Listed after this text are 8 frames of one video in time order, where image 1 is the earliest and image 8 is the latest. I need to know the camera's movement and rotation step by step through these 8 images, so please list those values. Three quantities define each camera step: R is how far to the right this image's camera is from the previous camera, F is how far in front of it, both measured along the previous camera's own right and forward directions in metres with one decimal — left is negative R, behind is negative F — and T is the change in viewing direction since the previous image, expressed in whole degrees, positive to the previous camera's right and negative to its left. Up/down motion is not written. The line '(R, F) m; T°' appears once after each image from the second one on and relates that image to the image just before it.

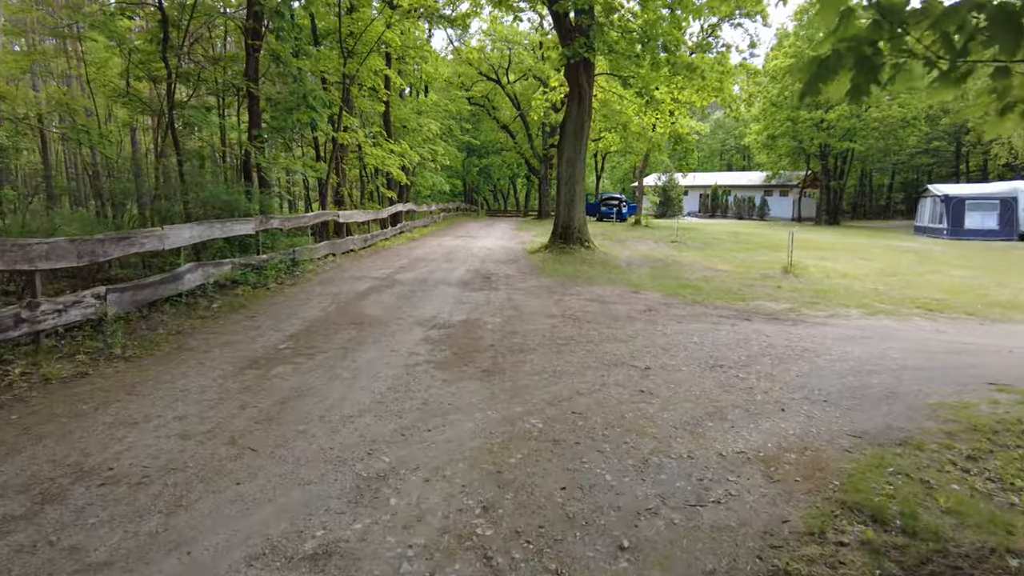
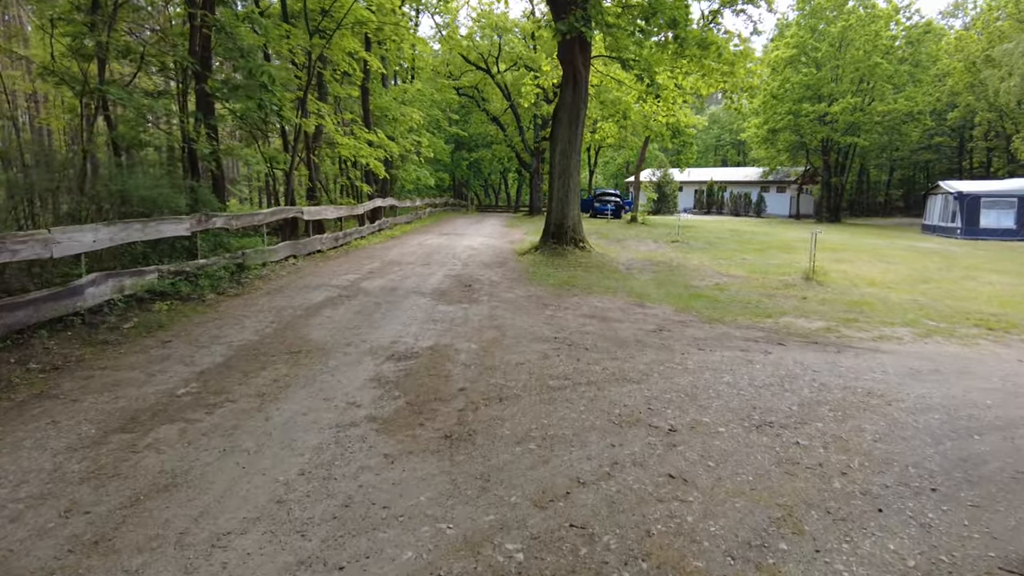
(+0.1, +1.3) m; +1°
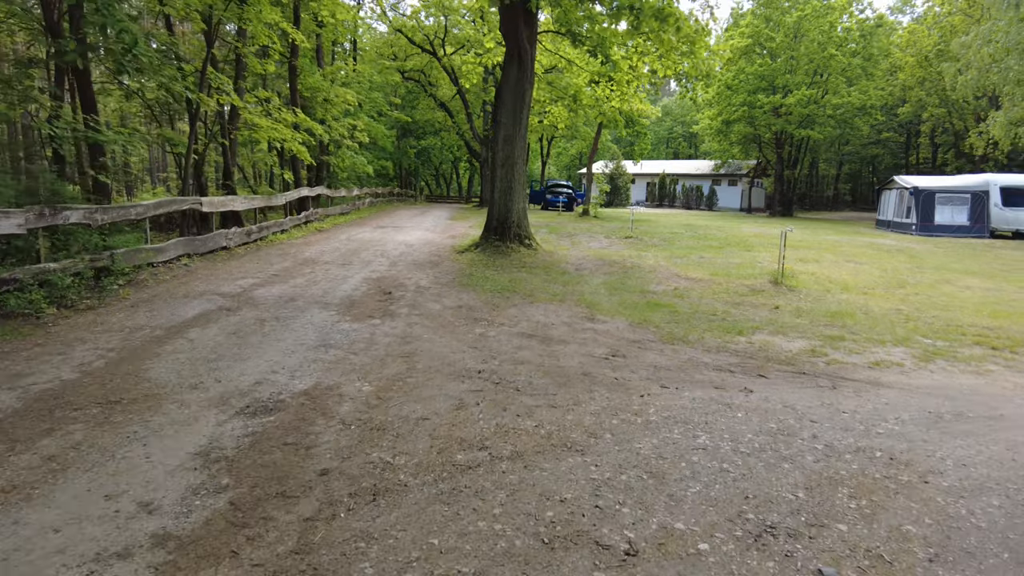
(+0.3, +1.3) m; +4°
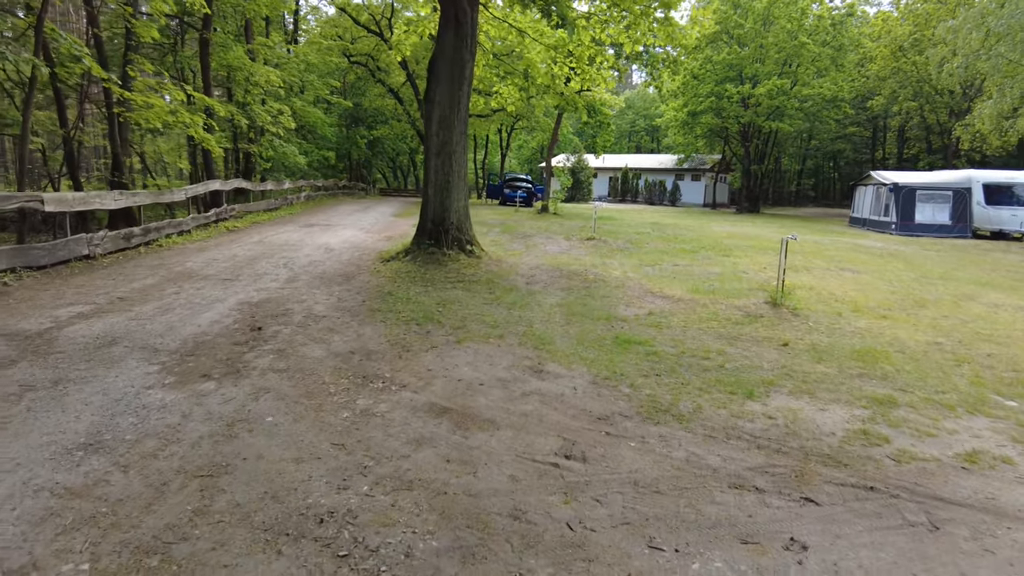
(+0.3, +1.9) m; +3°
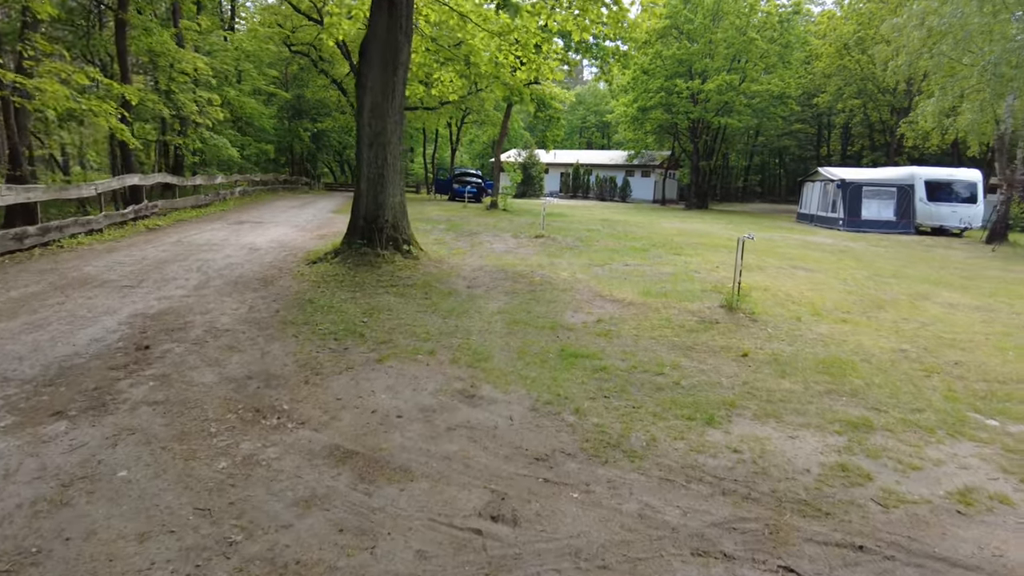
(+0.2, +0.6) m; +4°
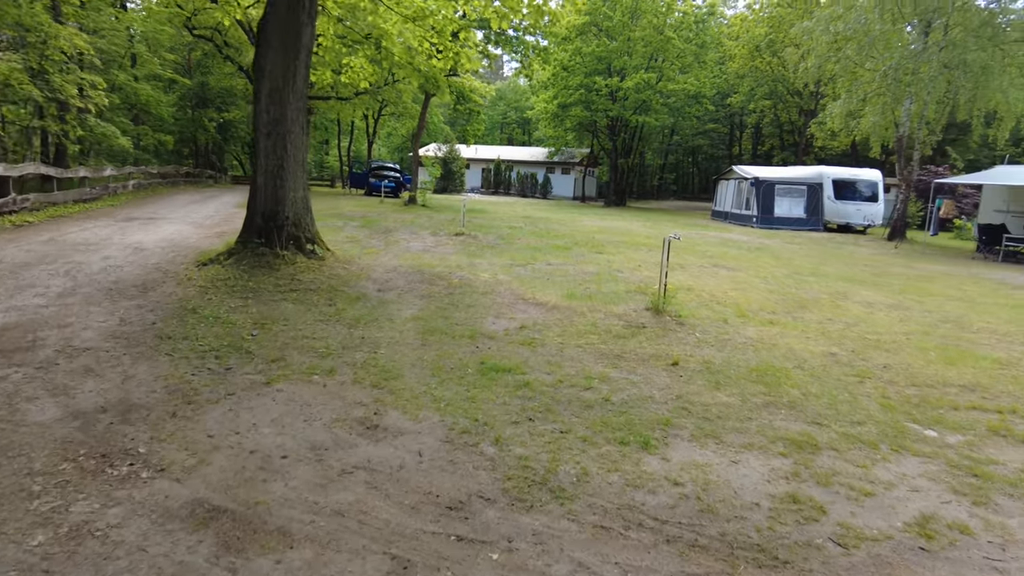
(+0.1, +0.5) m; +7°
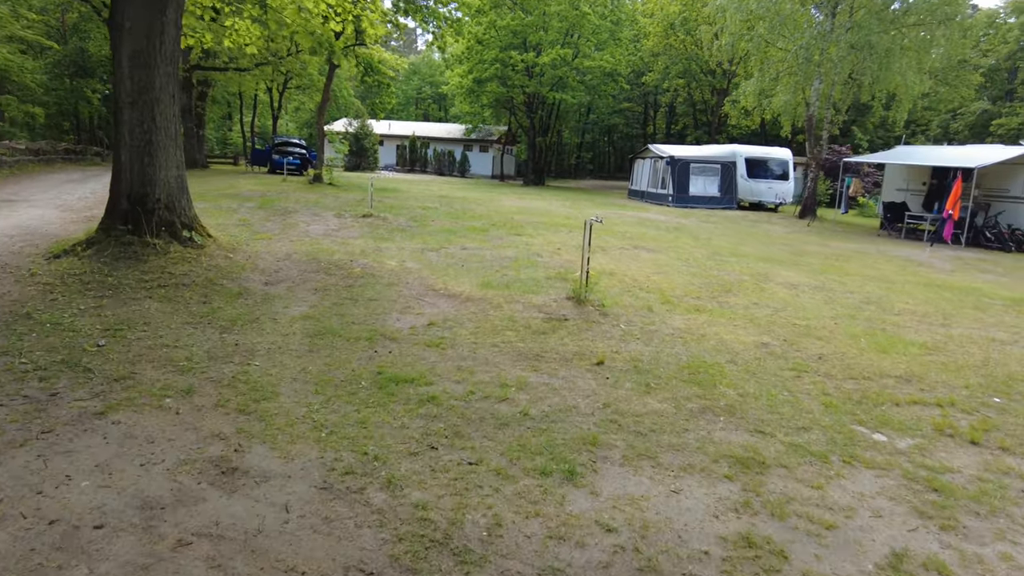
(+0.1, +0.6) m; +7°
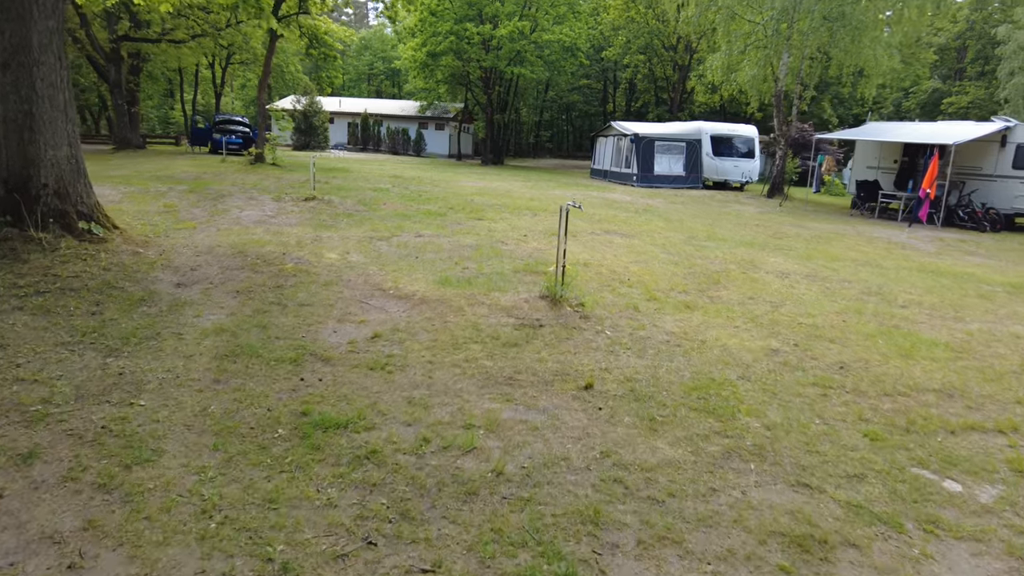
(0.0, +0.9) m; +4°
